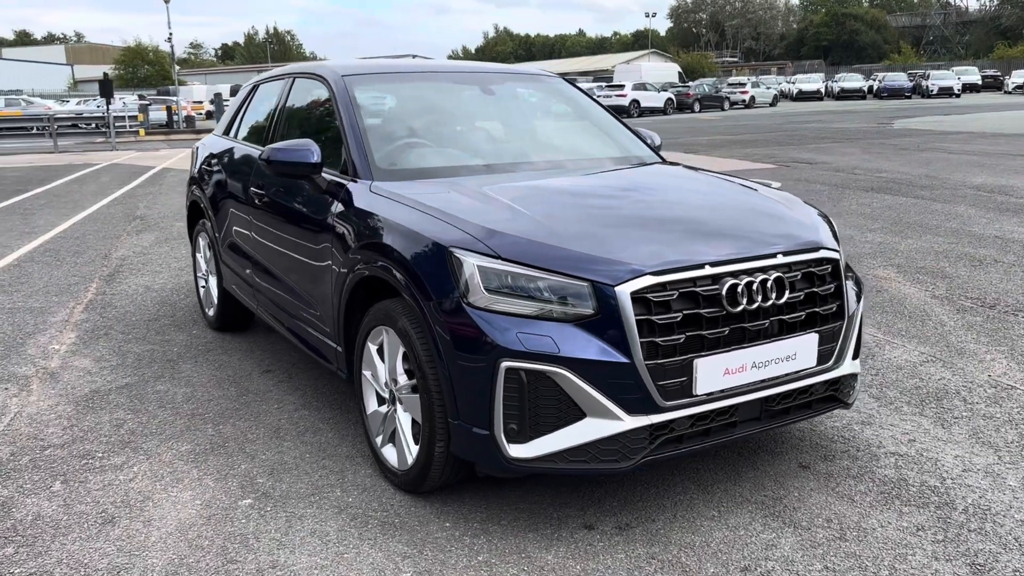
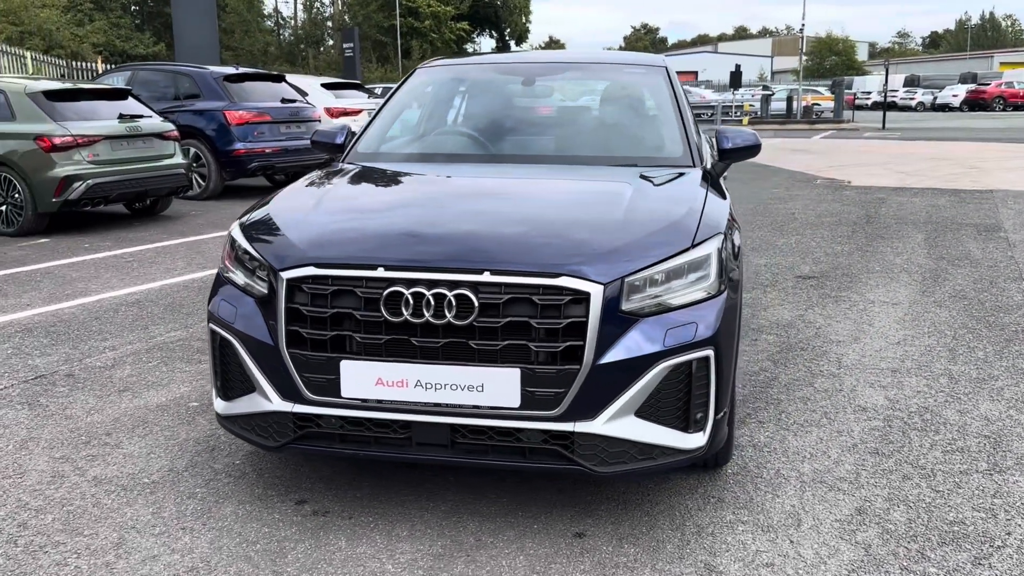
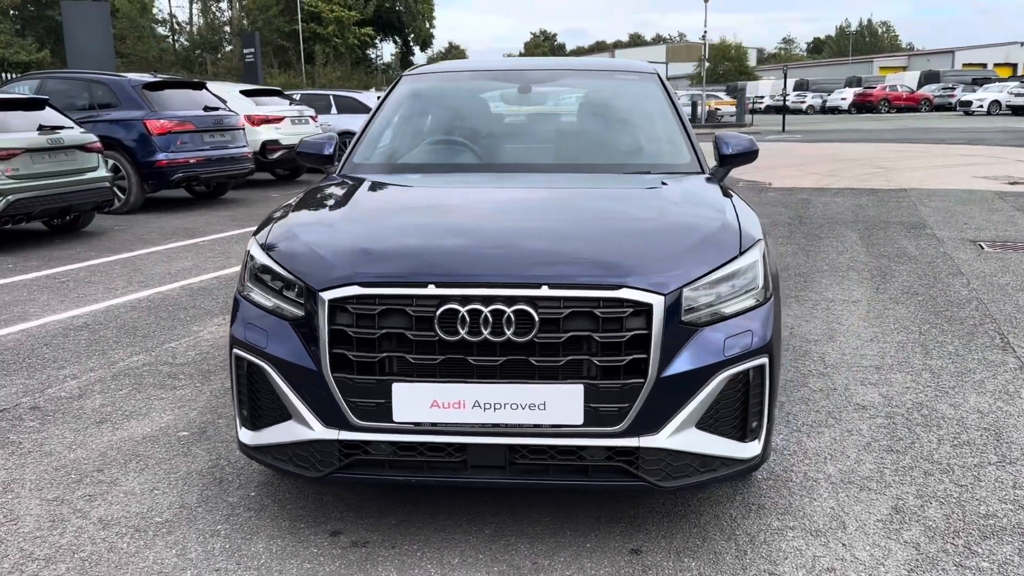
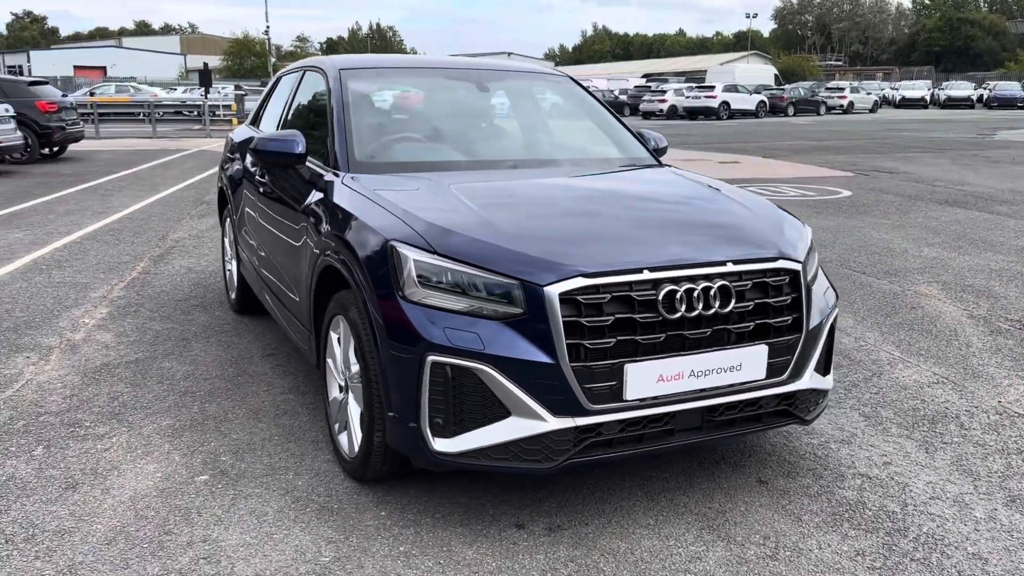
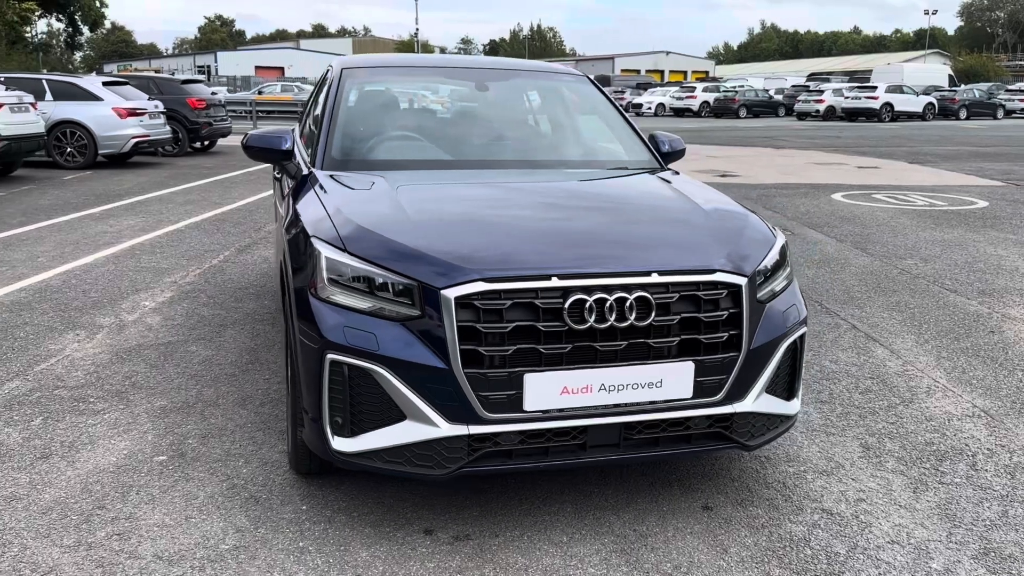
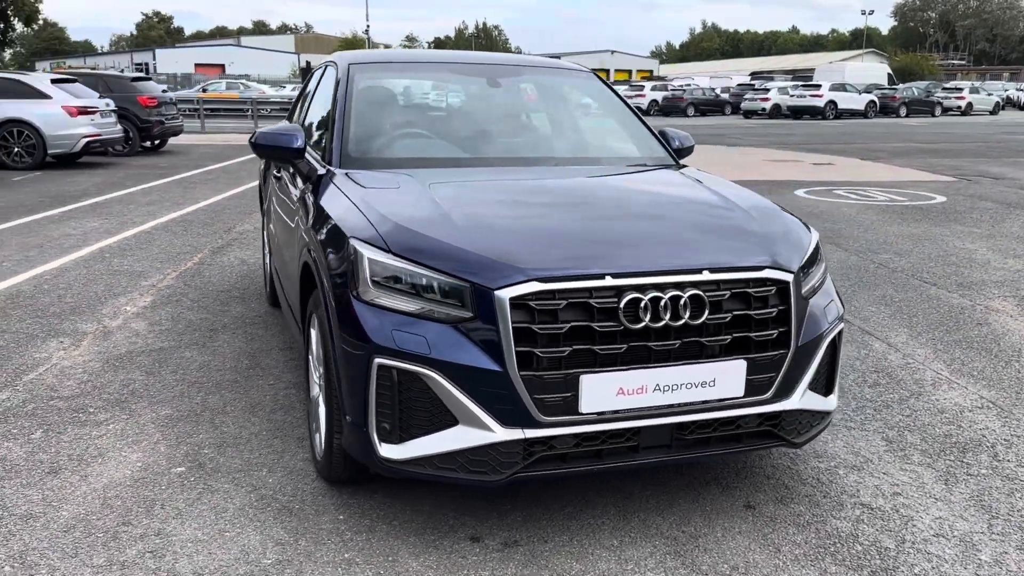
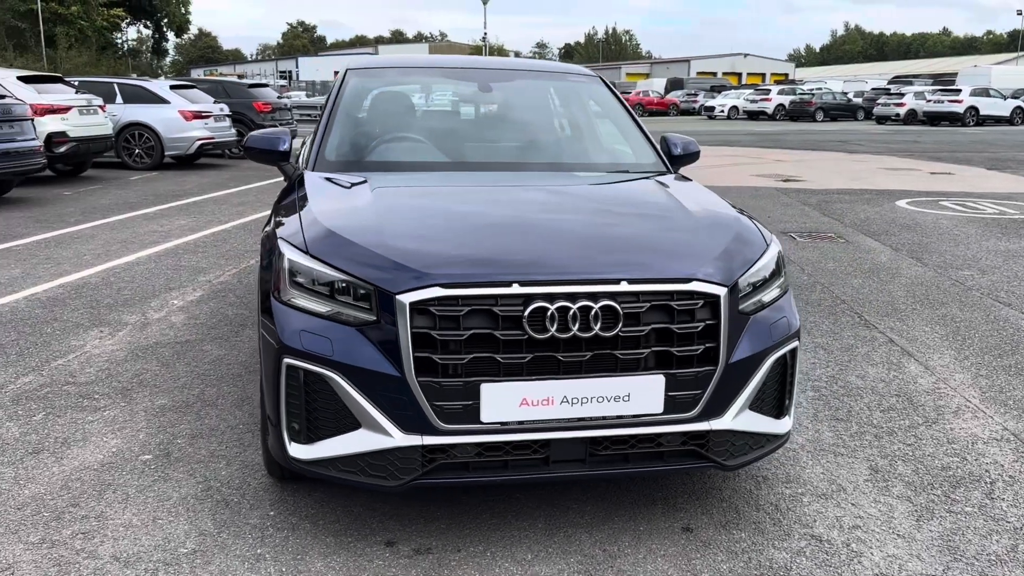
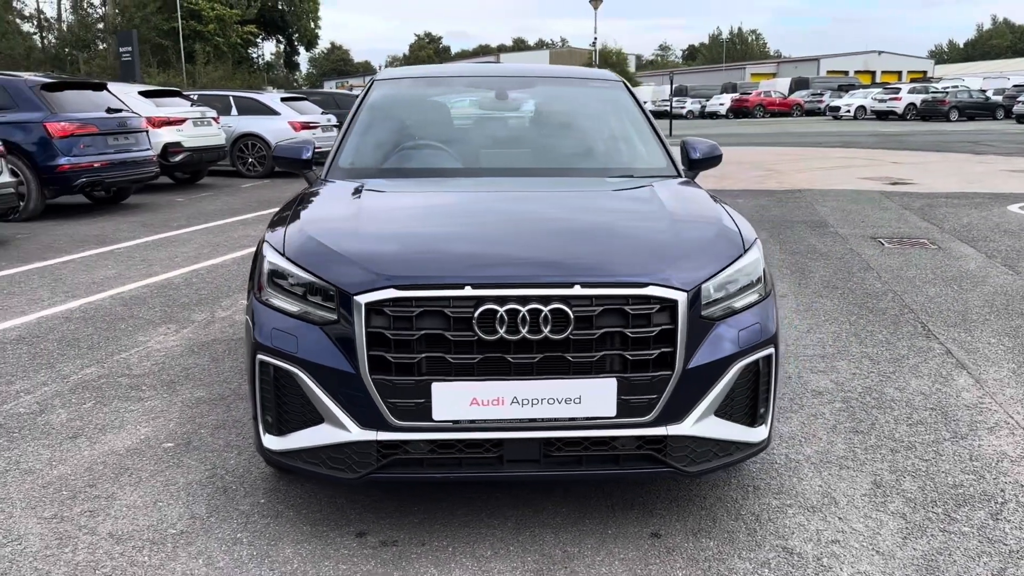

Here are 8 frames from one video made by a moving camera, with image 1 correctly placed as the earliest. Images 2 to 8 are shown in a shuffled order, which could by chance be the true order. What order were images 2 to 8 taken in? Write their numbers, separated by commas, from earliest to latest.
4, 6, 5, 7, 8, 3, 2
